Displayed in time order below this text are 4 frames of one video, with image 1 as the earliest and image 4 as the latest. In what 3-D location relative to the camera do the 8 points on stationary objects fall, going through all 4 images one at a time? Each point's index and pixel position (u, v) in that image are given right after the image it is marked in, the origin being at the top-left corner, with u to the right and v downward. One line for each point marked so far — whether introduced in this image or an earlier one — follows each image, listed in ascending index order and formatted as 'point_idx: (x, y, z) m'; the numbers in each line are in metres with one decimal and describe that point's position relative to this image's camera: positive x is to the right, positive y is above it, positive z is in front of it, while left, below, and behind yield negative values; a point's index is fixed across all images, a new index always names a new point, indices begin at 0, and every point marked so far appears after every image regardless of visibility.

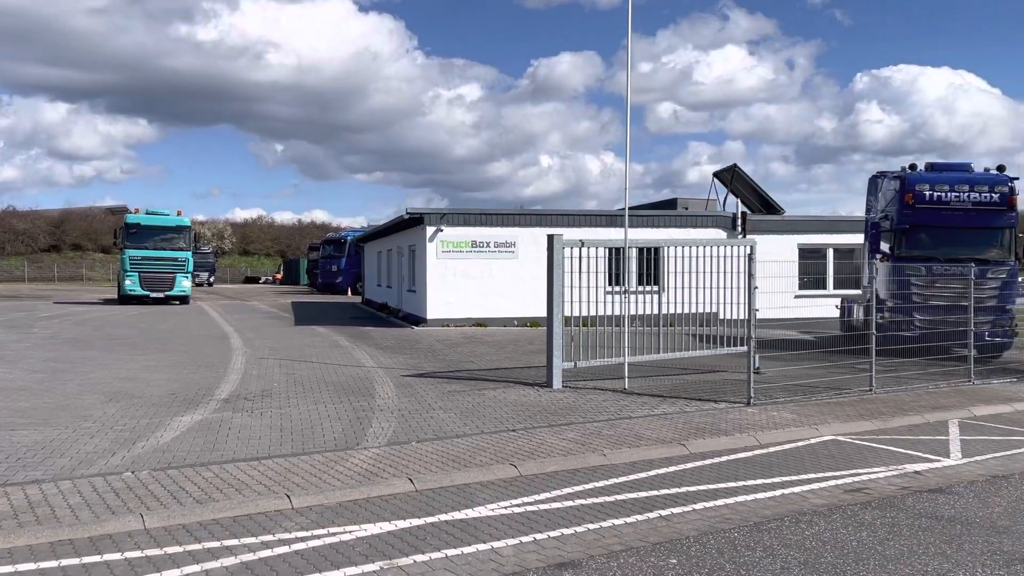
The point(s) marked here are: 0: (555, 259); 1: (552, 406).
0: (+0.6, +0.4, +12.1) m
1: (+0.5, -1.4, +10.2) m
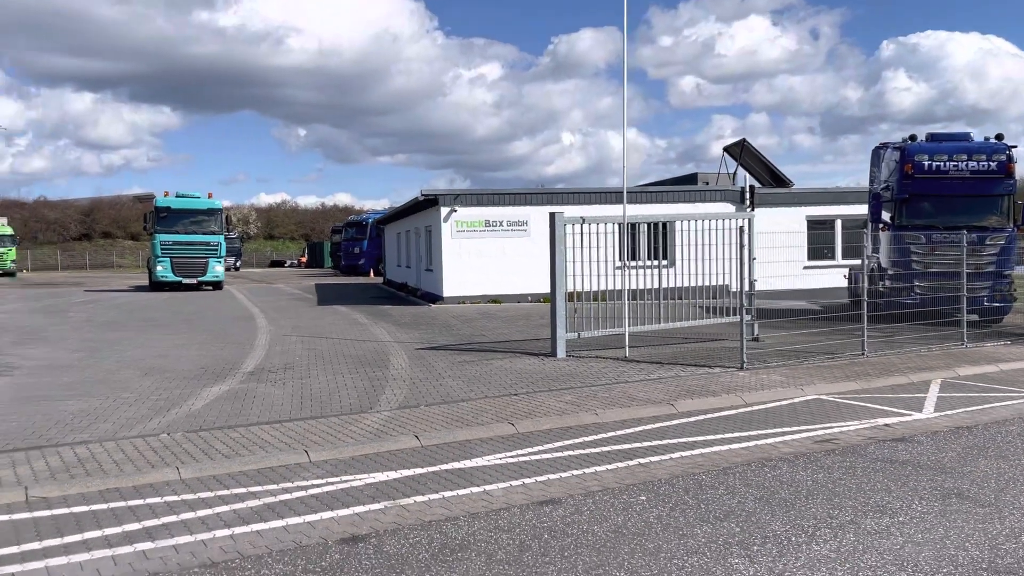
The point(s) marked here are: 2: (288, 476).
0: (+0.7, +0.8, +12.7) m
1: (+0.5, -1.1, +10.8) m
2: (-1.6, -1.4, +6.2) m
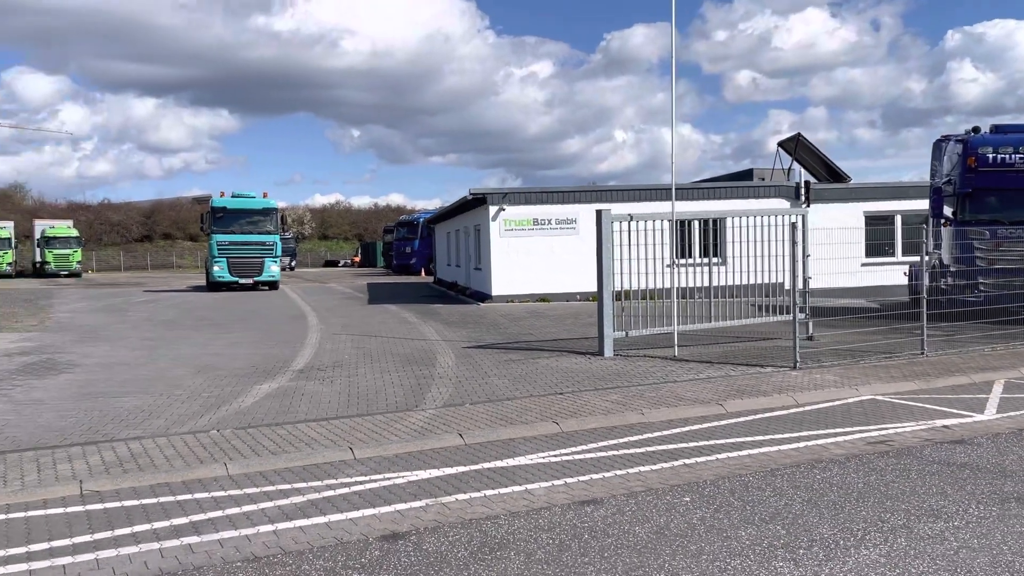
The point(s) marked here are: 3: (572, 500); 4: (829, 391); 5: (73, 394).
0: (+1.4, +0.8, +12.6) m
1: (+1.1, -1.1, +10.8) m
2: (-1.3, -1.4, +6.3) m
3: (+0.4, -1.4, +5.6) m
4: (+3.6, -1.2, +9.6) m
5: (-4.7, -1.1, +9.1) m
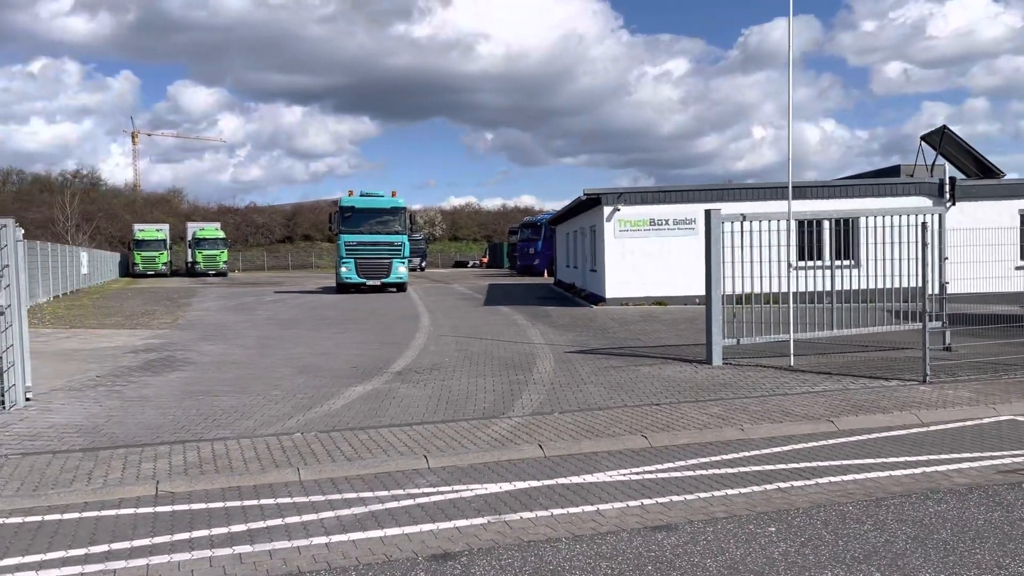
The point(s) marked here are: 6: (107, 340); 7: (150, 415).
0: (+2.8, +0.8, +12.0) m
1: (+2.3, -1.1, +10.2) m
2: (-0.8, -1.4, +6.1) m
3: (+0.8, -1.4, +5.1) m
4: (+4.6, -1.2, +8.7) m
5: (-3.7, -1.2, +9.4) m
6: (-7.0, -0.9, +14.8) m
7: (-3.5, -1.2, +8.1) m
